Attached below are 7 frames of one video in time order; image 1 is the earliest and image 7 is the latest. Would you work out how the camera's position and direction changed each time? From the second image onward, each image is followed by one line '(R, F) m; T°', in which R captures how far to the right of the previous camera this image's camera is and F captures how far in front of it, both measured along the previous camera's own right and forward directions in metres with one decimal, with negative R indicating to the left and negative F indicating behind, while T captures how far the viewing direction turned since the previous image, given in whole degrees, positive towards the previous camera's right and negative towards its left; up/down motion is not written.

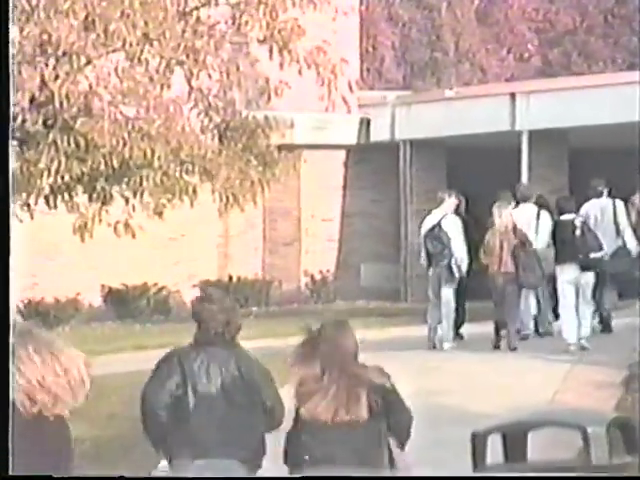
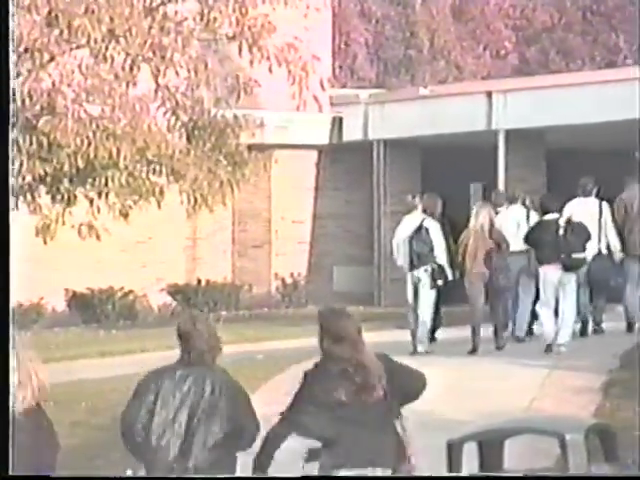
(0.0, +0.3) m; +1°
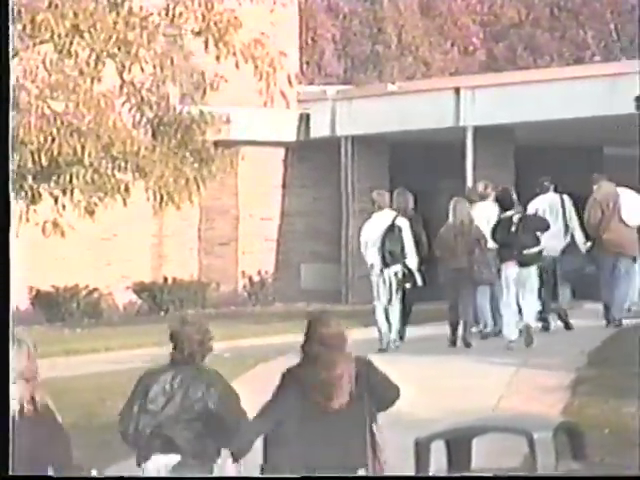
(0.0, +0.1) m; +1°
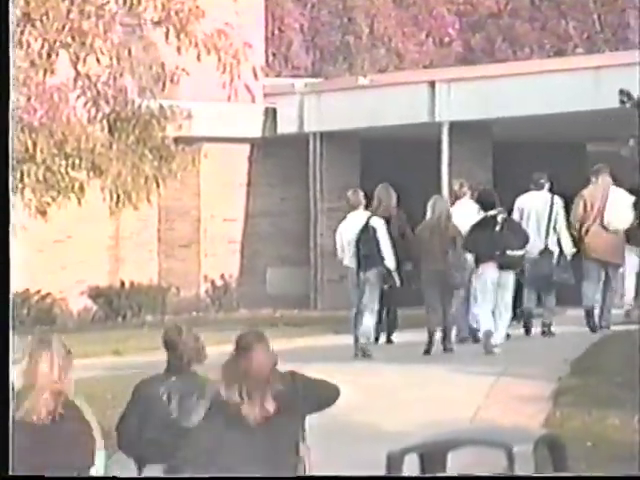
(+0.1, +0.5) m; +1°
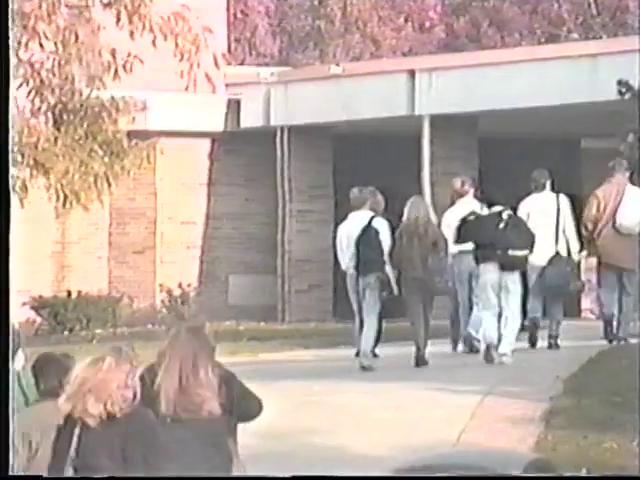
(+0.1, +0.8) m; +1°
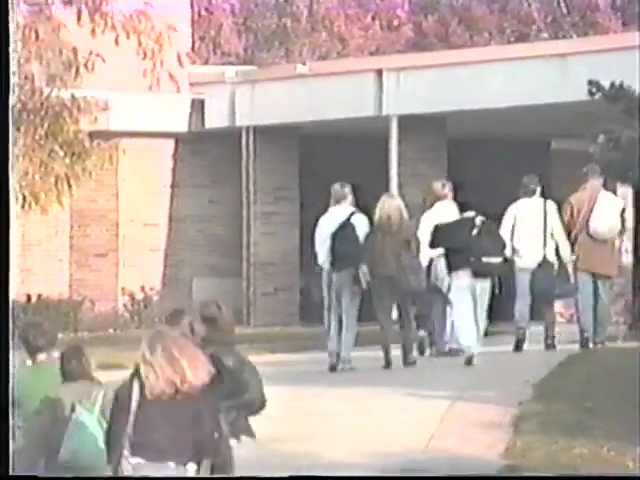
(0.0, +0.1) m; +1°
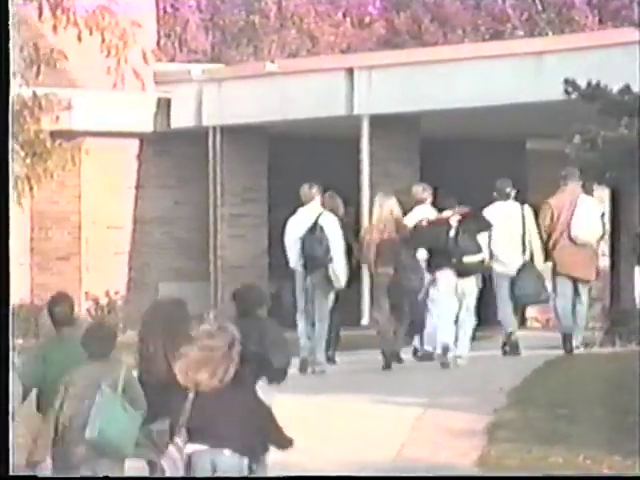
(0.0, +0.2) m; +1°
